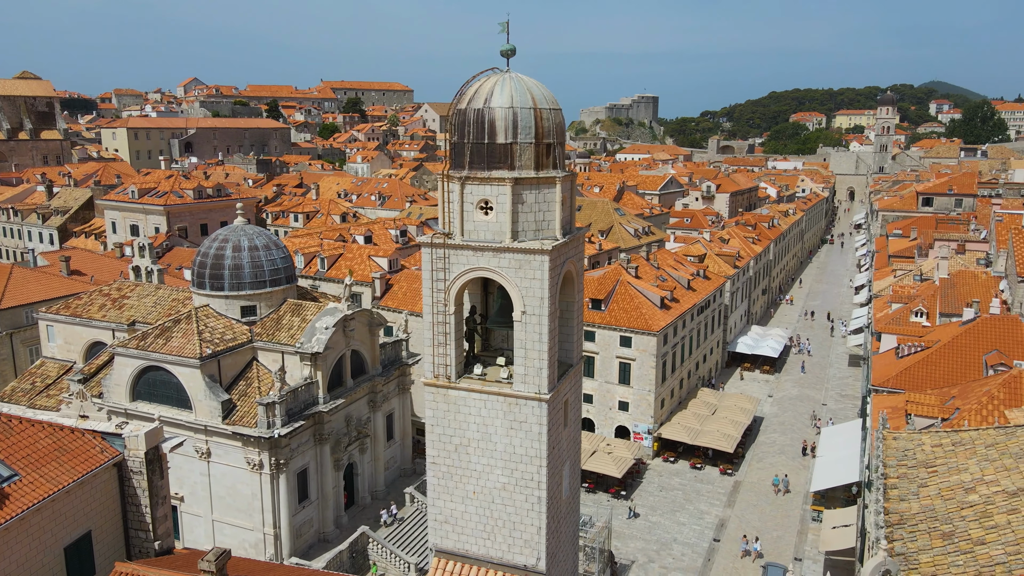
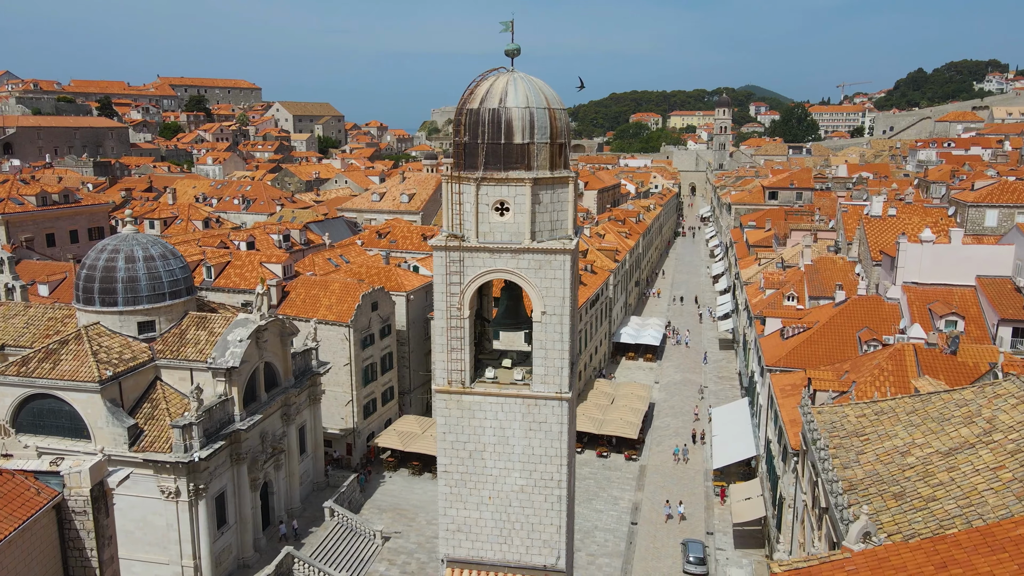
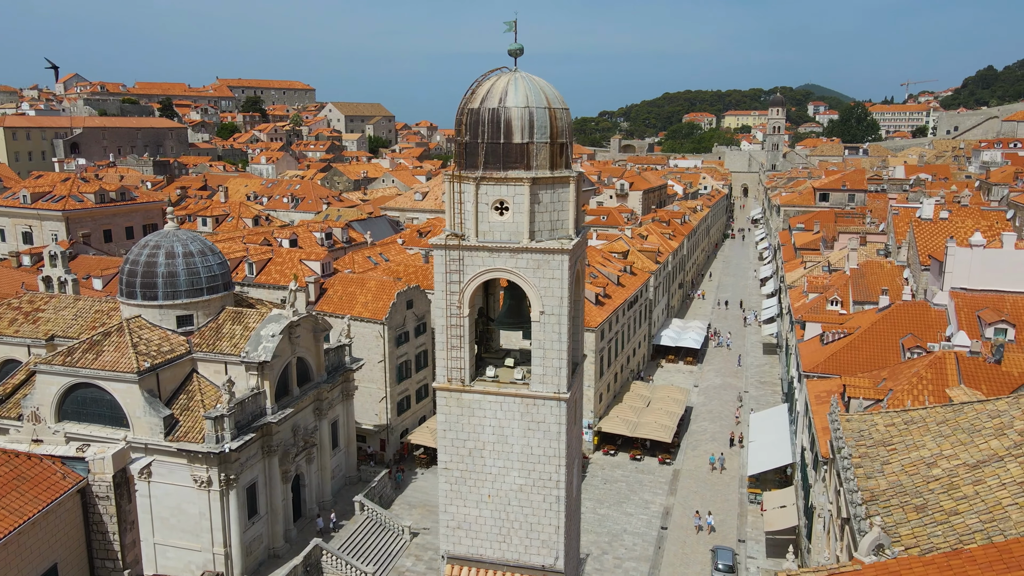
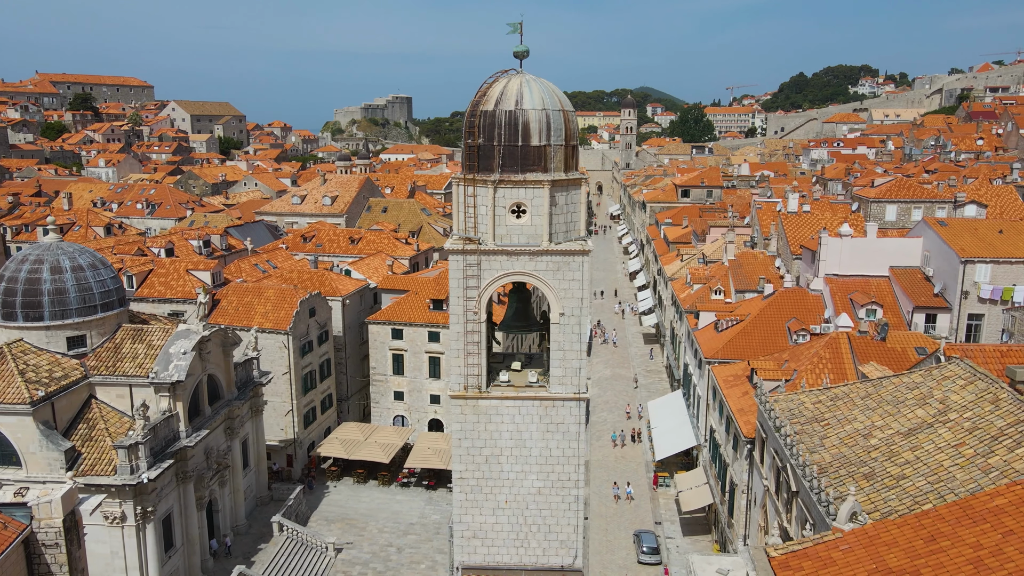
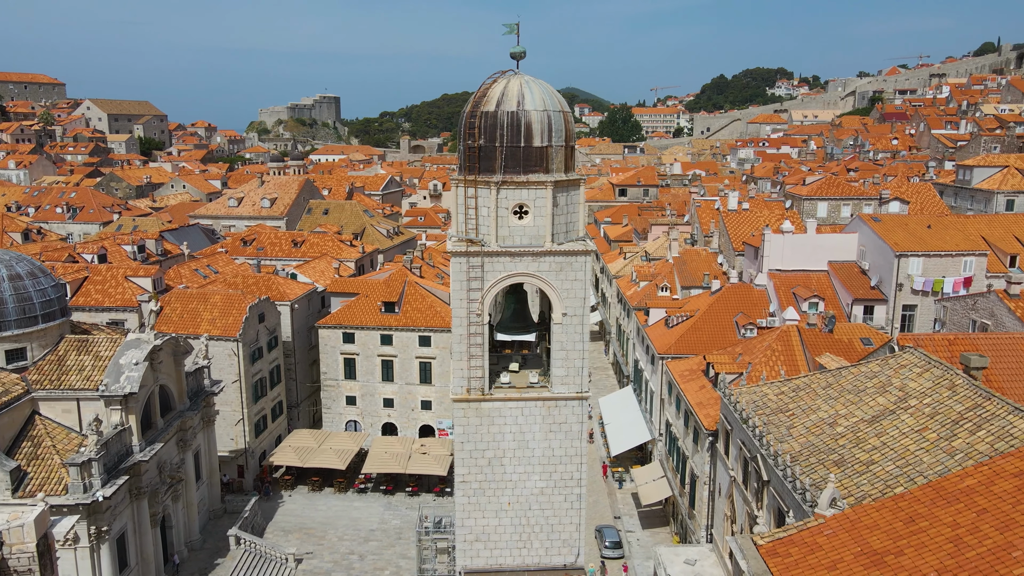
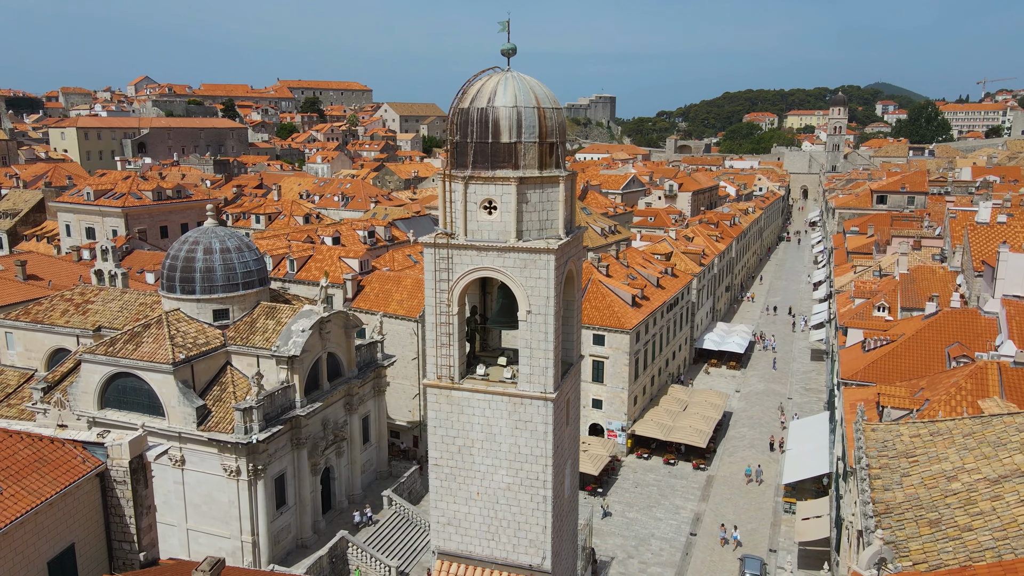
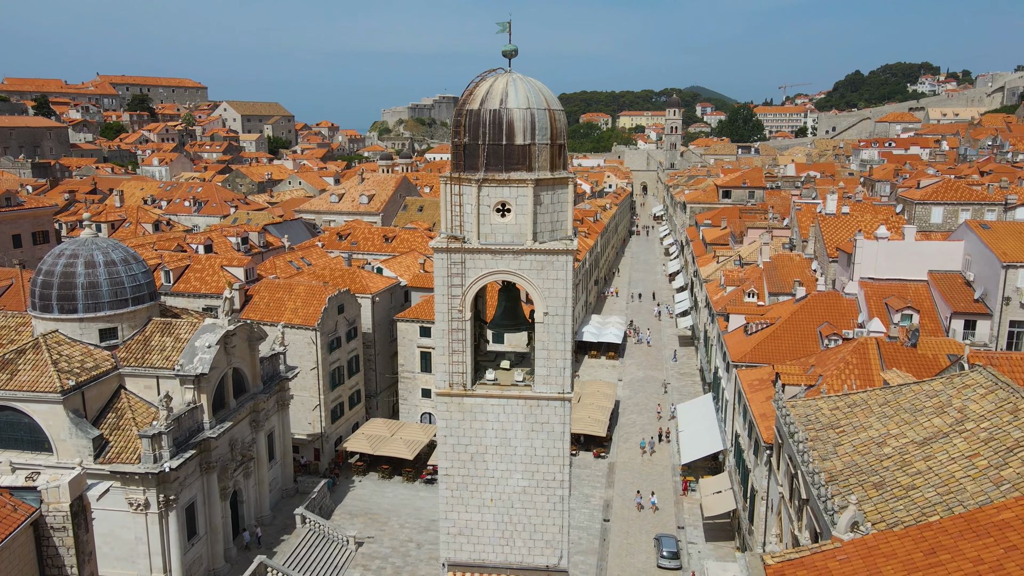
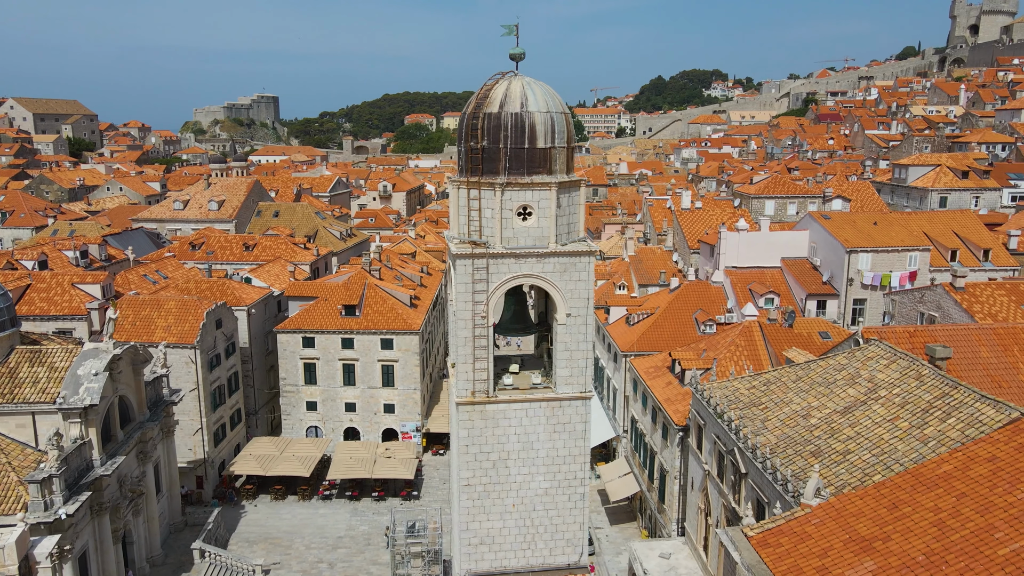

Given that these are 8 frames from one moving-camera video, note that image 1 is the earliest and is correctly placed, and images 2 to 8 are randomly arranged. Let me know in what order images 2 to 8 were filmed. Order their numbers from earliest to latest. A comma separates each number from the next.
6, 3, 2, 7, 4, 5, 8
